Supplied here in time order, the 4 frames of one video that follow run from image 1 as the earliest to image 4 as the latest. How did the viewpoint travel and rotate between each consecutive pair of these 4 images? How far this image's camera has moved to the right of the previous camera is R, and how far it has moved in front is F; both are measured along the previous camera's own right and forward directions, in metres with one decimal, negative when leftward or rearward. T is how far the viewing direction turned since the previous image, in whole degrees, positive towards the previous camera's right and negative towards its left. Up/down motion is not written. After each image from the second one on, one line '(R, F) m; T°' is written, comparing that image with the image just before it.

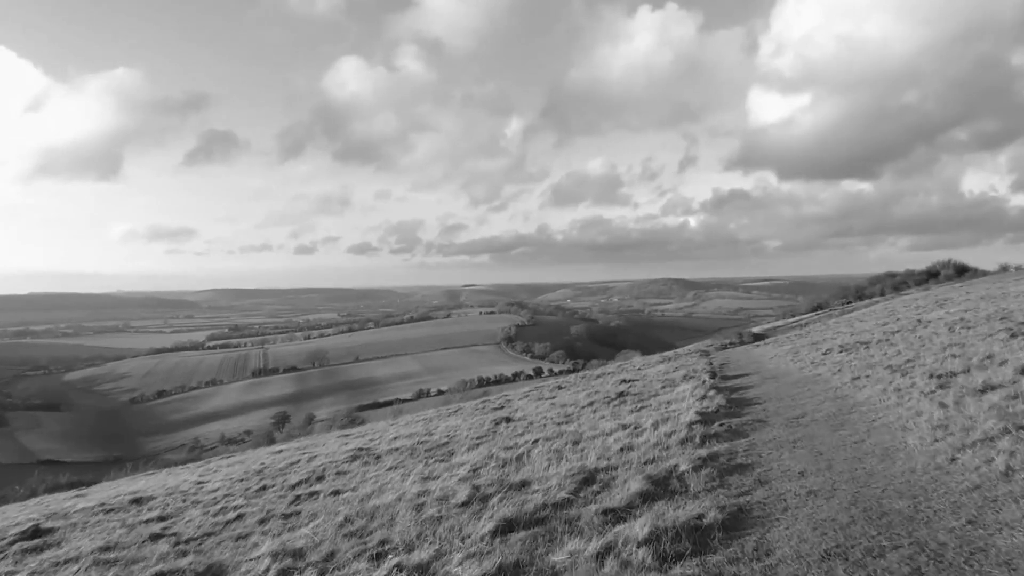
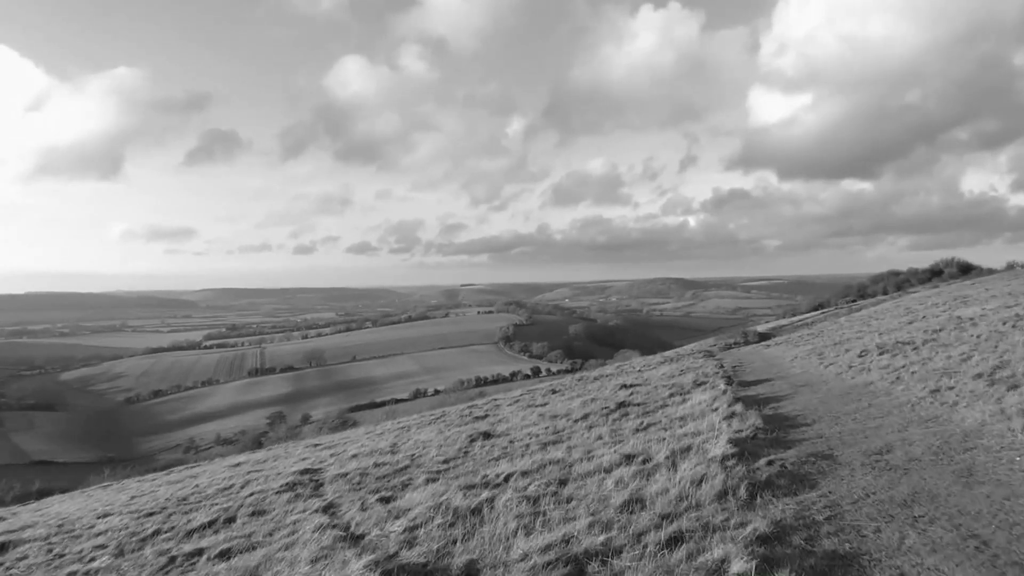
(+0.2, +1.1) m; 0°
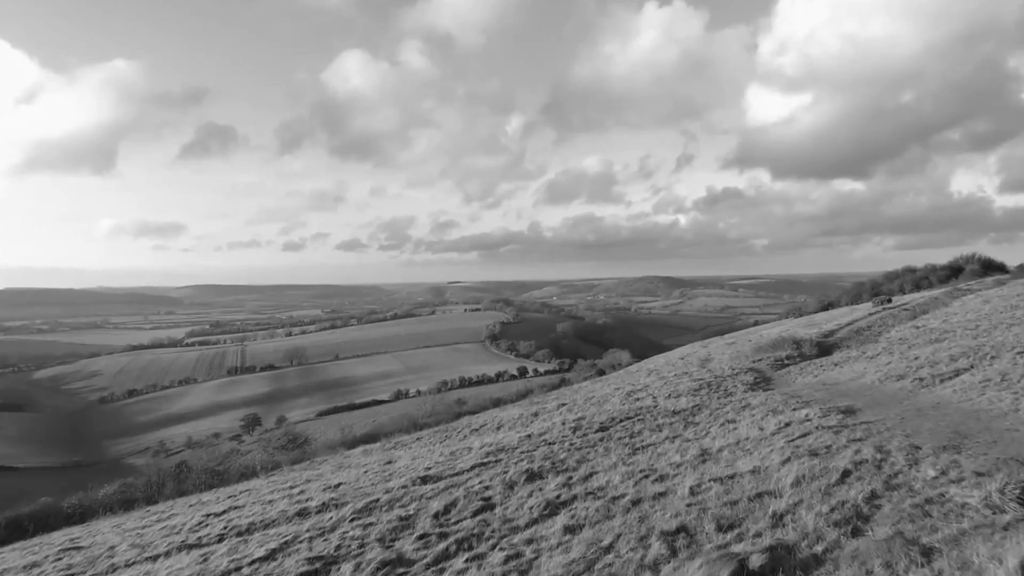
(+0.7, +6.3) m; +1°
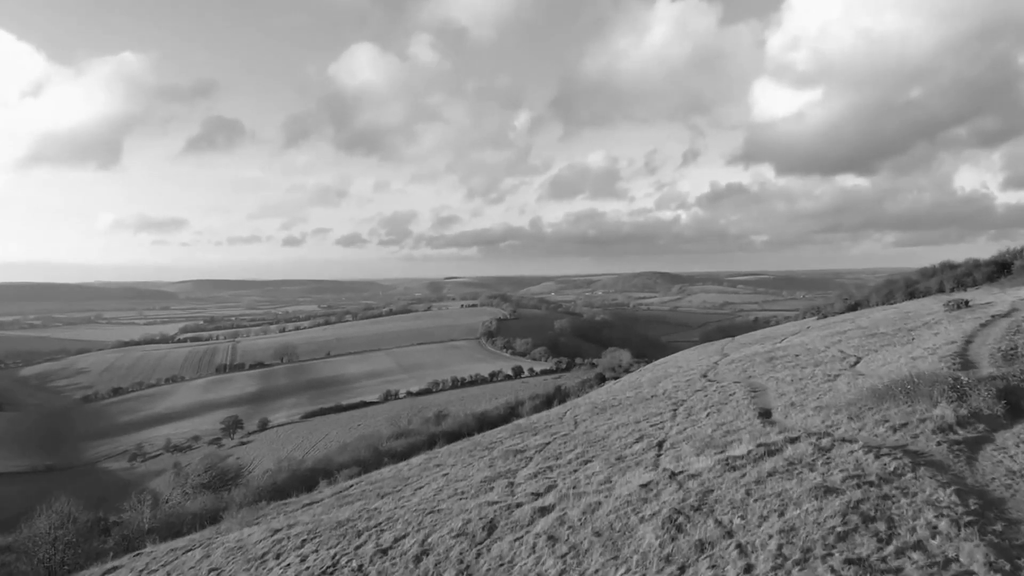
(+1.2, +7.7) m; 0°
